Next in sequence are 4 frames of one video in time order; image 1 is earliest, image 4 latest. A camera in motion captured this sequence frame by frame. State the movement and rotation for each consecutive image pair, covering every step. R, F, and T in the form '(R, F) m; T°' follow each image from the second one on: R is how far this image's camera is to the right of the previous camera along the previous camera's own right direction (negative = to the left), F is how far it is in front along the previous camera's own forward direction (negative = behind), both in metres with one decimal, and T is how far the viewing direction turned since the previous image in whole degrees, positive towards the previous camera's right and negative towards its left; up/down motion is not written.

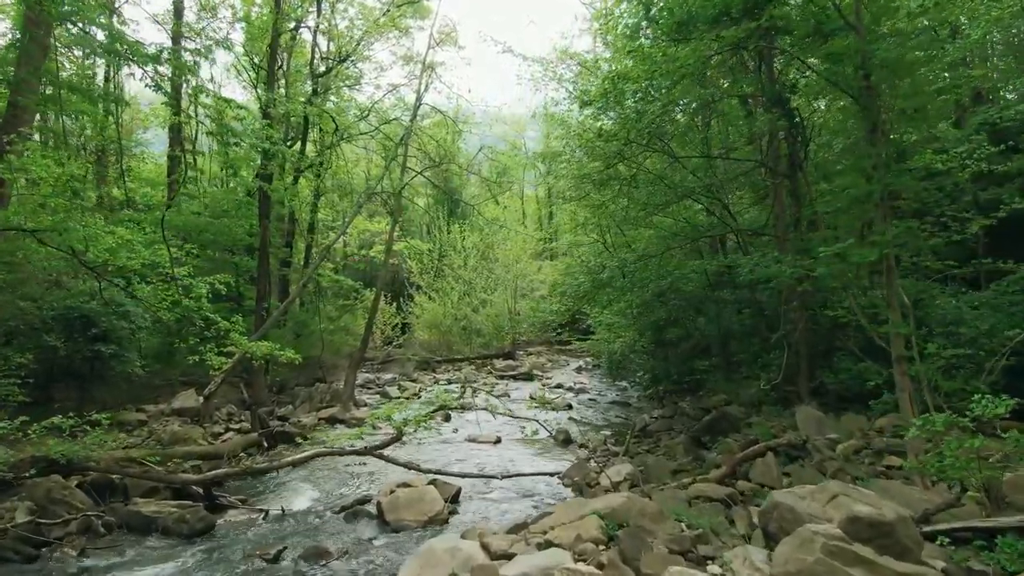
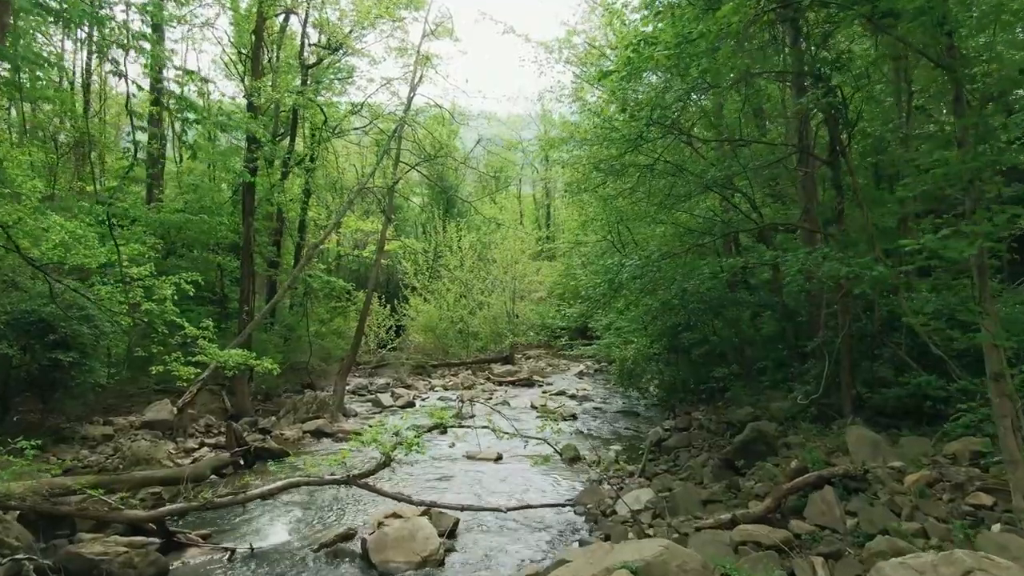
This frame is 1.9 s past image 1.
(-0.1, +1.1) m; 0°
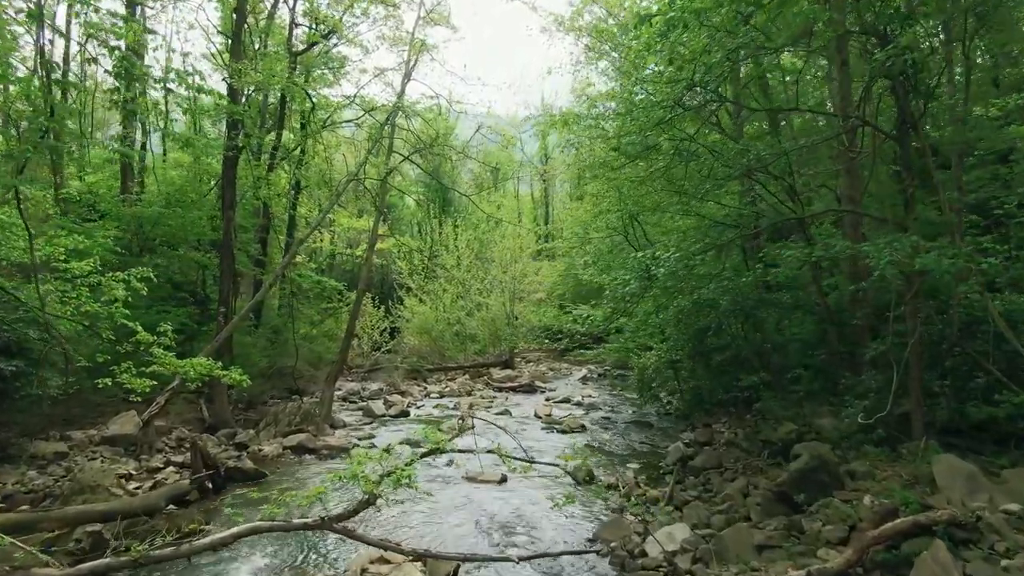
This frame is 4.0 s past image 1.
(-0.2, +1.3) m; 0°
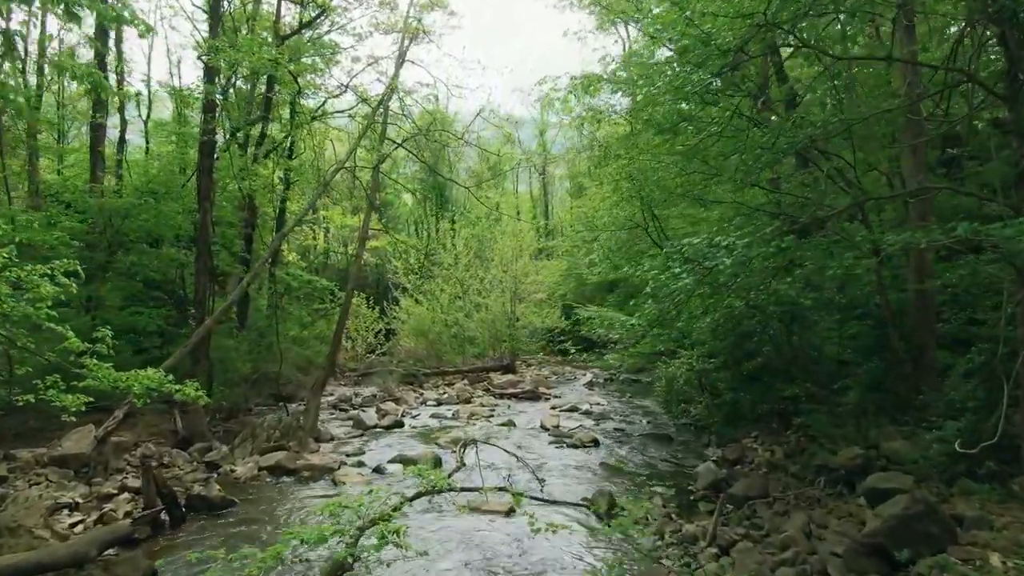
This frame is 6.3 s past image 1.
(-0.2, +1.4) m; 0°
